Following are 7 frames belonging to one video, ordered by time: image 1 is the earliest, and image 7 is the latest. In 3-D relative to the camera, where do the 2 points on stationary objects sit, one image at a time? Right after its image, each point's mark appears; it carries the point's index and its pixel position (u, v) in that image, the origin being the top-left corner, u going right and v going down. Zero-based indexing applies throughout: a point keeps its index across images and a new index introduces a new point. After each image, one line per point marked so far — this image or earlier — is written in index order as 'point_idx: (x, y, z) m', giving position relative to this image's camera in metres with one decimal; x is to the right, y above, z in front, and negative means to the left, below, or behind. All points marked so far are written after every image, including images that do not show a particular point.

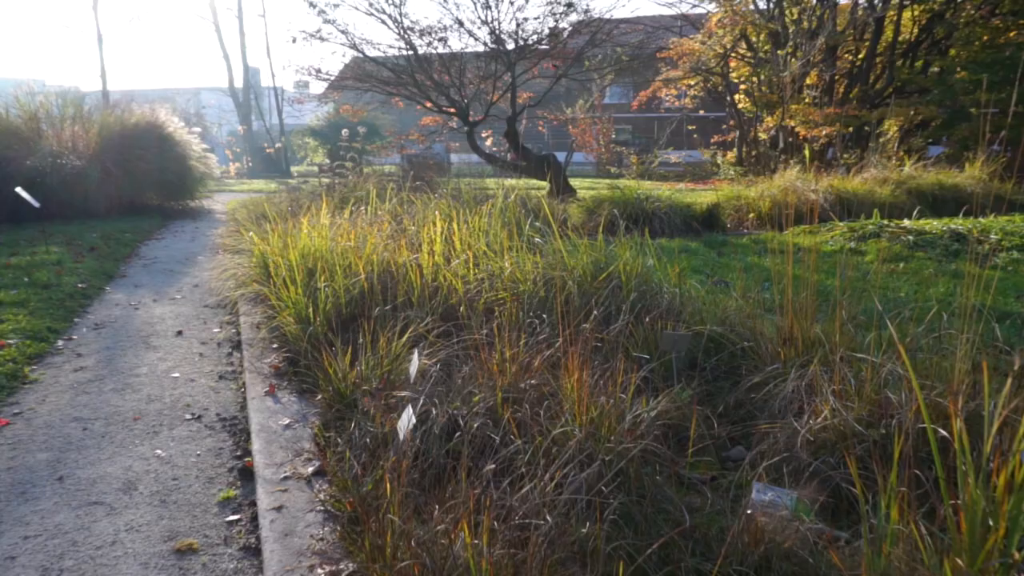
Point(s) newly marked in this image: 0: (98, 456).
0: (-2.1, -0.8, +4.4) m
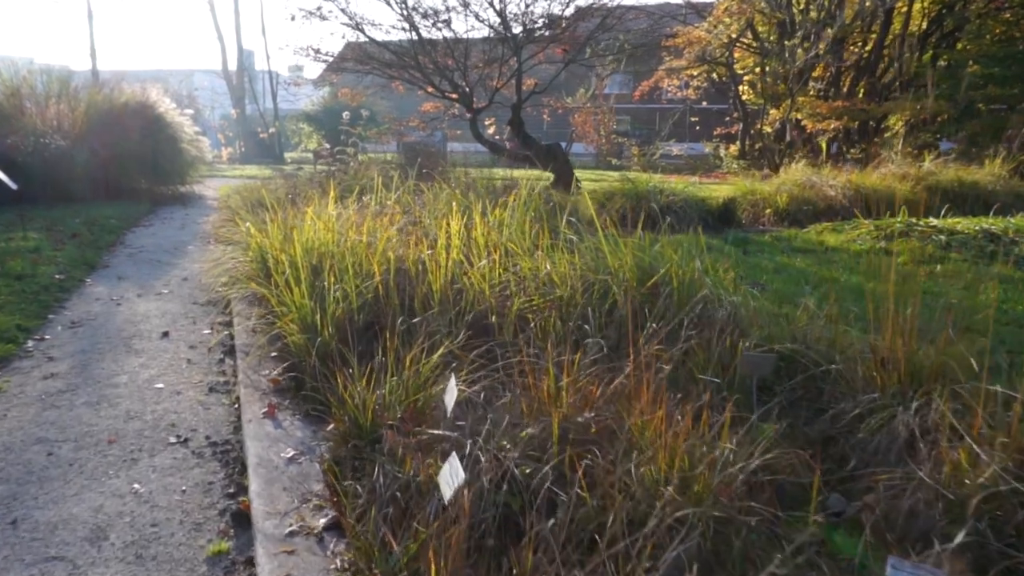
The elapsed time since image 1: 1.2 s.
0: (-1.9, -0.9, +3.7) m
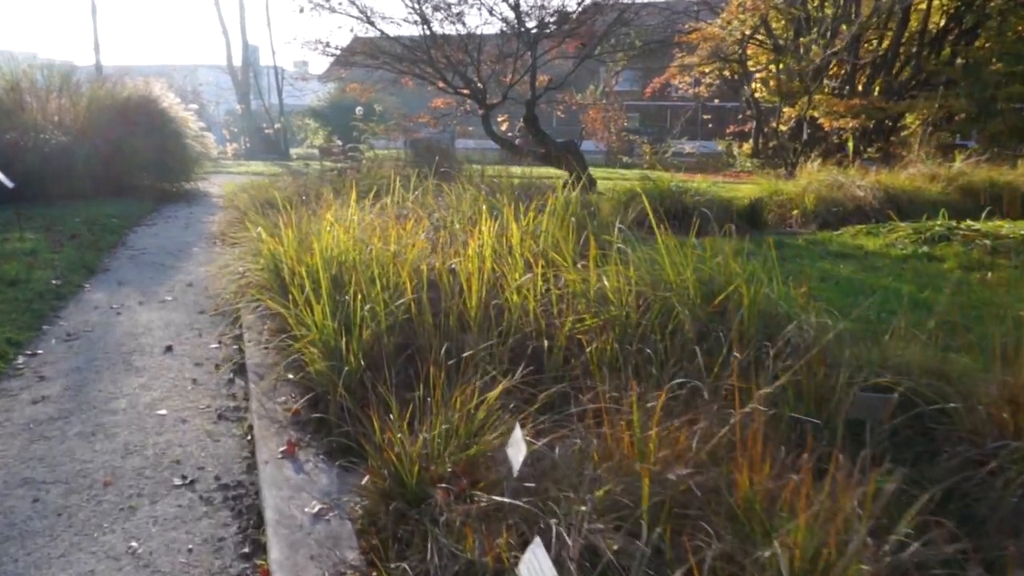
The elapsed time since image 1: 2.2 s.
0: (-1.7, -0.9, +3.1) m
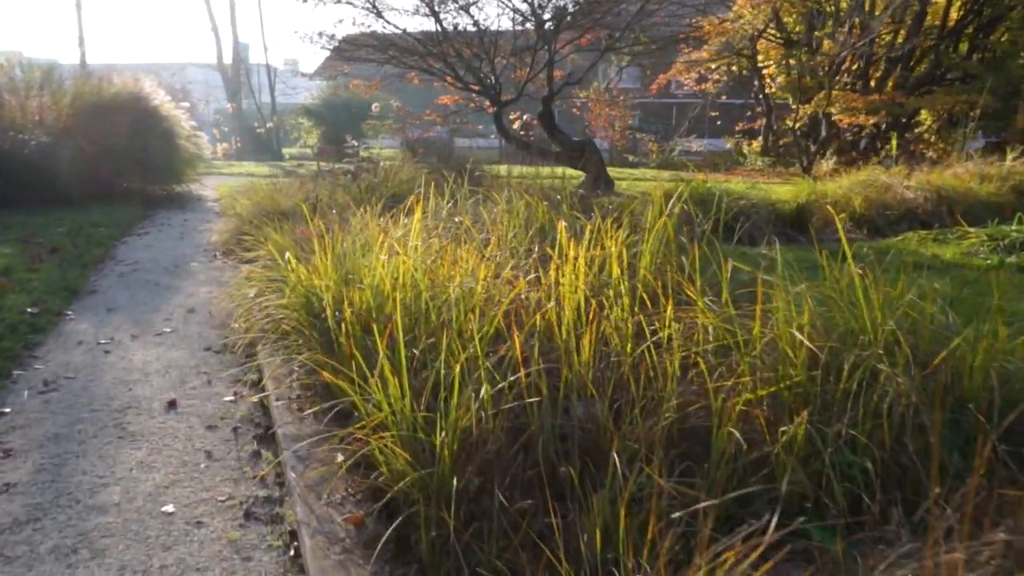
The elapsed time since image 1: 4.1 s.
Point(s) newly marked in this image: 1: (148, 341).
0: (-1.1, -1.1, +1.9) m
1: (-2.5, -0.4, +5.9) m
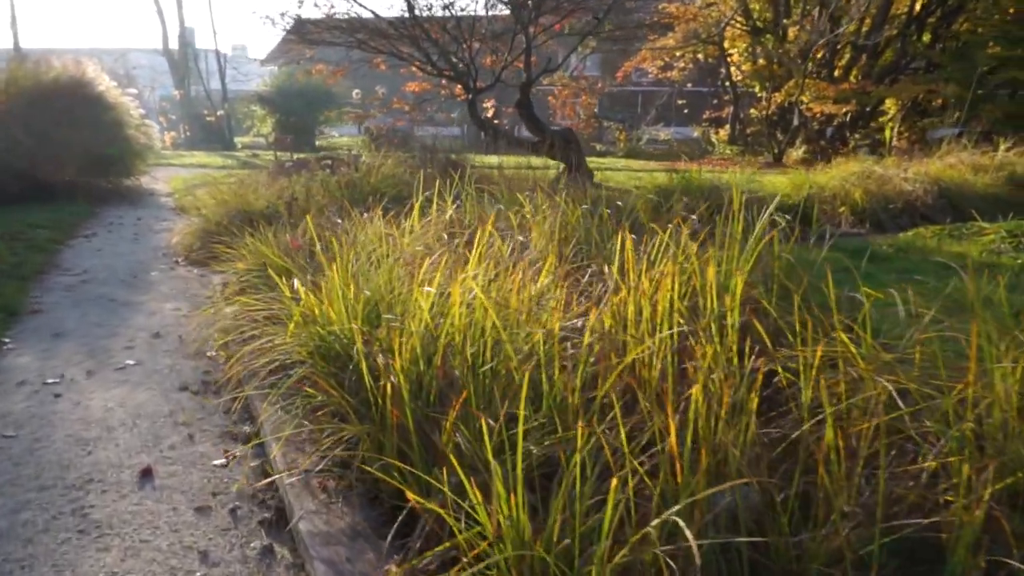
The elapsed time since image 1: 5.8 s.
0: (-0.7, -1.3, +0.9) m
1: (-2.2, -0.5, +4.8) m
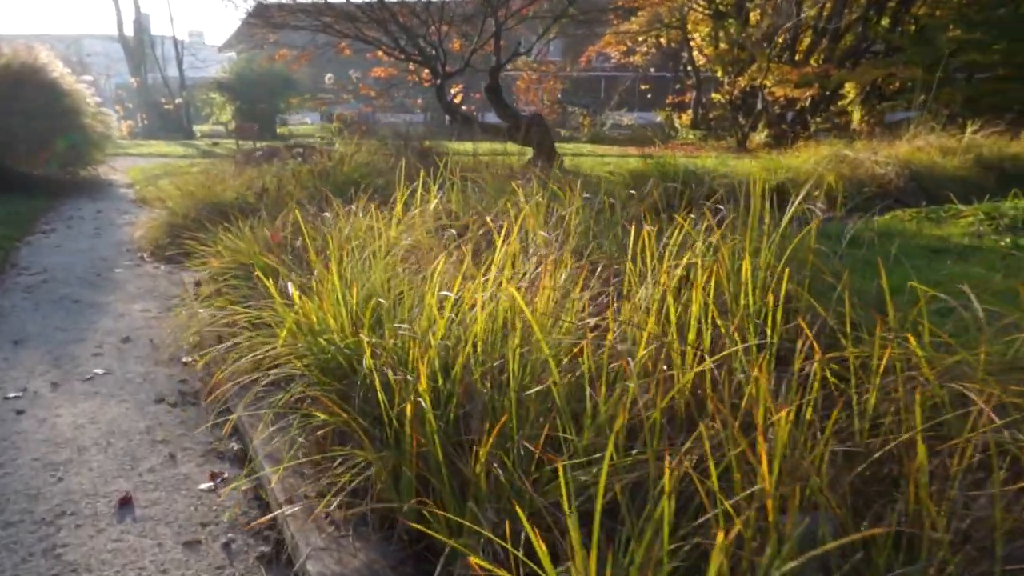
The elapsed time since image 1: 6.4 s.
0: (-0.5, -1.4, +0.6) m
1: (-2.2, -0.5, +4.4) m
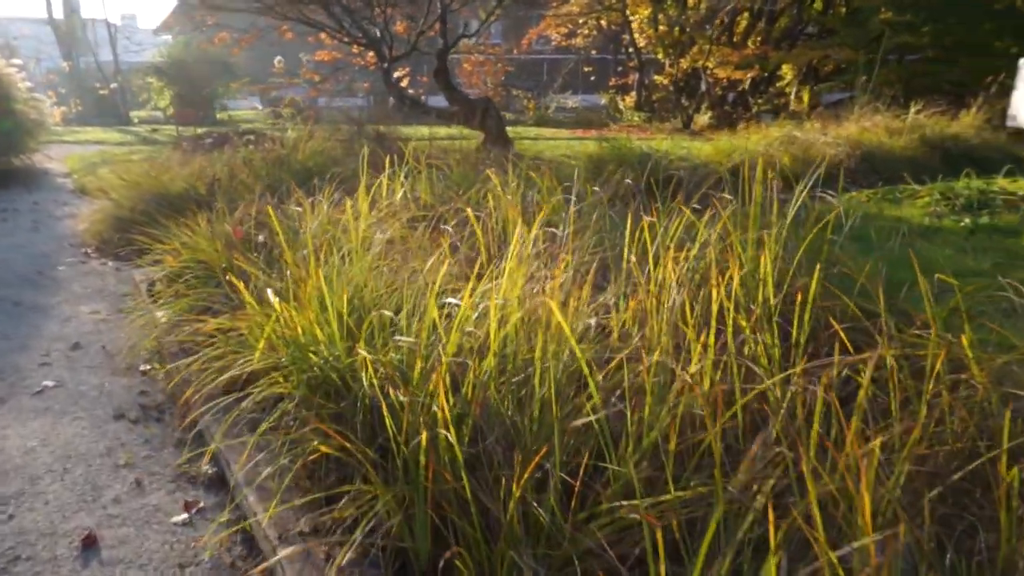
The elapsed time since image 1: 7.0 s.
0: (-0.3, -1.4, +0.3) m
1: (-2.2, -0.5, +4.0) m
